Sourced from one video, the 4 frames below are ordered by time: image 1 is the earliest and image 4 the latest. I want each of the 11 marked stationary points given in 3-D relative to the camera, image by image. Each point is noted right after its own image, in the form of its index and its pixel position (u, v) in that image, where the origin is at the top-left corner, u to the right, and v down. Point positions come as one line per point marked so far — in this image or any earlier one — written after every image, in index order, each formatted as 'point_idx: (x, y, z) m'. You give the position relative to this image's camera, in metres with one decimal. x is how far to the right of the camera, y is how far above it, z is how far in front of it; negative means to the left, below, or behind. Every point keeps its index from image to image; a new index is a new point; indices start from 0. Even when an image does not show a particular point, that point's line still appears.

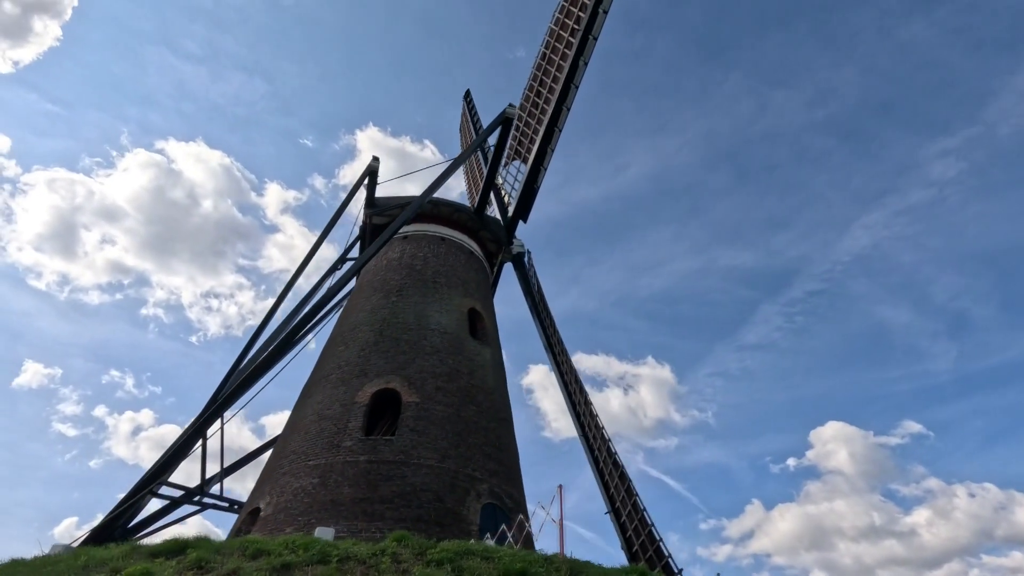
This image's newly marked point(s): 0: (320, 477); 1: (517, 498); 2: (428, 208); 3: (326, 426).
0: (-3.2, -3.2, +8.9) m
1: (+0.1, -4.1, +10.4) m
2: (-2.4, +2.3, +15.3) m
3: (-3.5, -2.6, +9.9) m
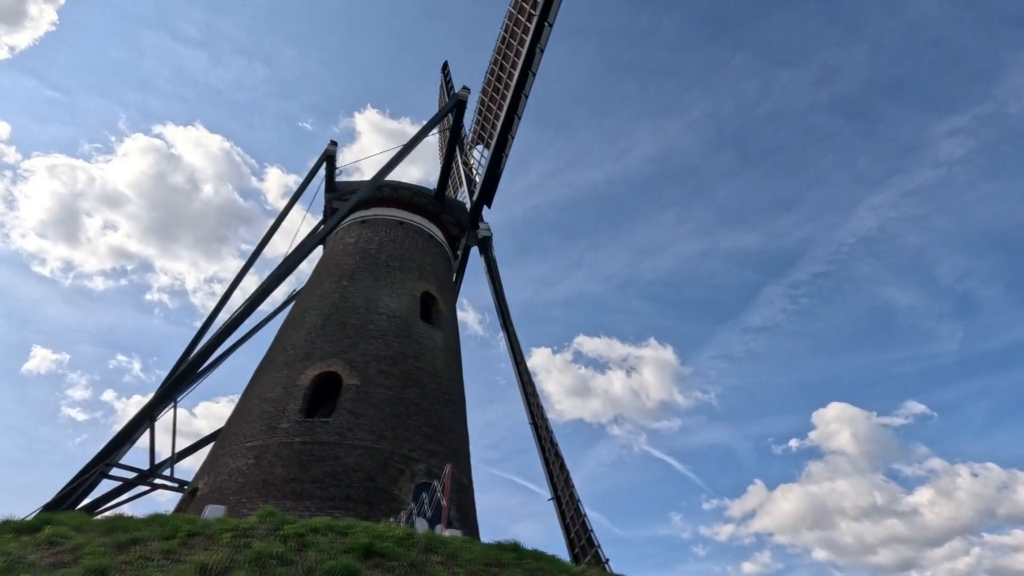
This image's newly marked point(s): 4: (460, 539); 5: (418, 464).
0: (-4.4, -2.9, +9.1) m
1: (-1.0, -3.8, +10.6) m
2: (-3.6, +2.7, +15.3) m
3: (-4.6, -2.3, +10.1) m
4: (-0.5, -2.3, +4.9) m
5: (-1.7, -3.2, +9.7) m
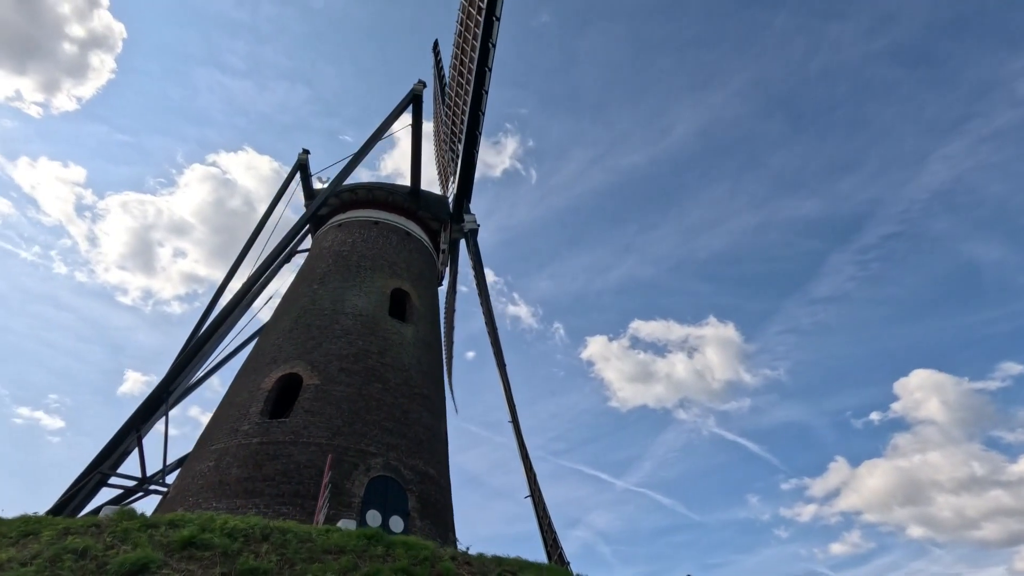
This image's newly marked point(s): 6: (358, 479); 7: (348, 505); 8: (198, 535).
0: (-5.3, -3.1, +9.5) m
1: (-1.7, -3.7, +10.6) m
2: (-4.4, +2.7, +15.5) m
3: (-5.5, -2.5, +10.5) m
4: (-1.9, -2.2, +4.9) m
5: (-2.6, -3.1, +9.8) m
6: (-2.7, -3.4, +9.4) m
7: (-2.8, -3.7, +9.0) m
8: (-2.6, -2.0, +4.4) m
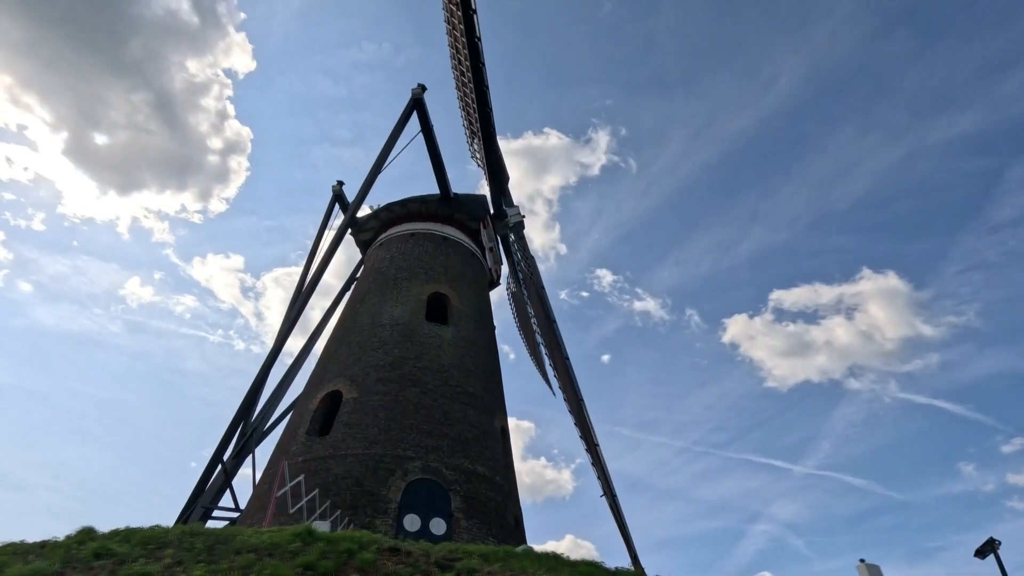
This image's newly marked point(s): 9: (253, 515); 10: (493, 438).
0: (-4.5, -3.6, +9.9) m
1: (-0.7, -3.5, +10.2) m
2: (-3.4, +2.3, +15.8) m
3: (-4.6, -3.0, +10.9) m
4: (-2.4, -2.2, +4.7) m
5: (-1.8, -3.1, +9.6) m
6: (-2.0, -3.4, +9.2) m
7: (-2.1, -3.7, +8.8) m
8: (-3.3, -2.1, +4.4) m
9: (-4.6, -4.1, +9.5) m
10: (-0.5, -3.2, +11.2) m
